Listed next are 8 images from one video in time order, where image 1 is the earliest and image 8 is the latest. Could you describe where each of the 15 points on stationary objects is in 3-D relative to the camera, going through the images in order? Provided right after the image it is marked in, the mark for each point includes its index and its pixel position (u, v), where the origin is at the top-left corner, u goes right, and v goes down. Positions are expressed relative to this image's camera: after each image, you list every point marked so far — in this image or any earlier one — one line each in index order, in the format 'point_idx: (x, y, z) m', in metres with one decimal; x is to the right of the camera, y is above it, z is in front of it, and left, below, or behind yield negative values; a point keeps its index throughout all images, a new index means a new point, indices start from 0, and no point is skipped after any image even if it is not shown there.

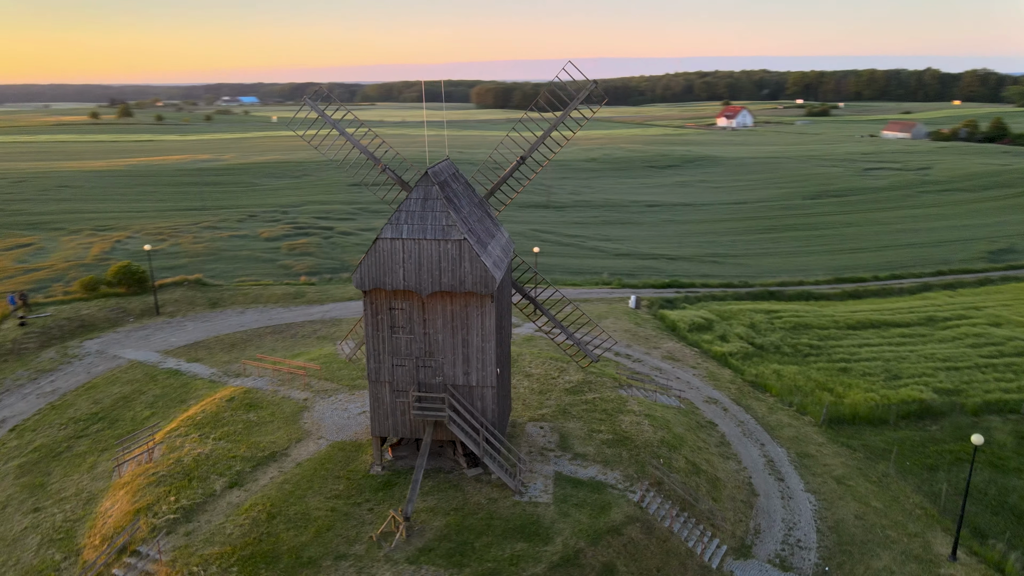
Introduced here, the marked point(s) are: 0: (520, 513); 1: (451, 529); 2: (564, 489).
0: (+0.2, -5.6, +18.2) m
1: (-1.5, -5.8, +17.6) m
2: (+1.3, -5.3, +19.3) m
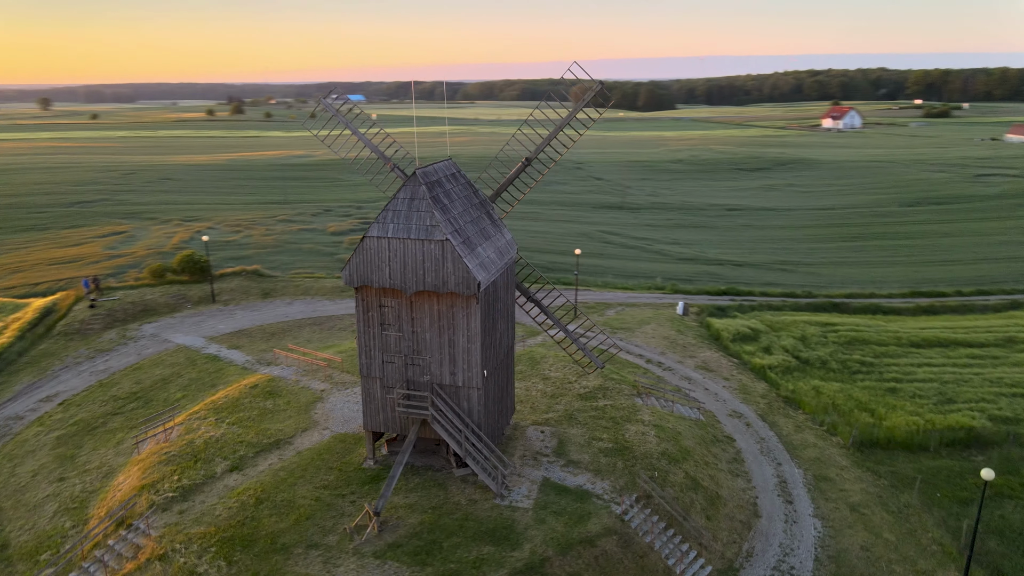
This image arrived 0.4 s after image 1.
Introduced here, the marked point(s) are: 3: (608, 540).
0: (-0.4, -5.7, +18.2) m
1: (-2.2, -5.8, +17.7) m
2: (+0.9, -5.4, +19.0) m
3: (+2.3, -6.1, +17.6) m
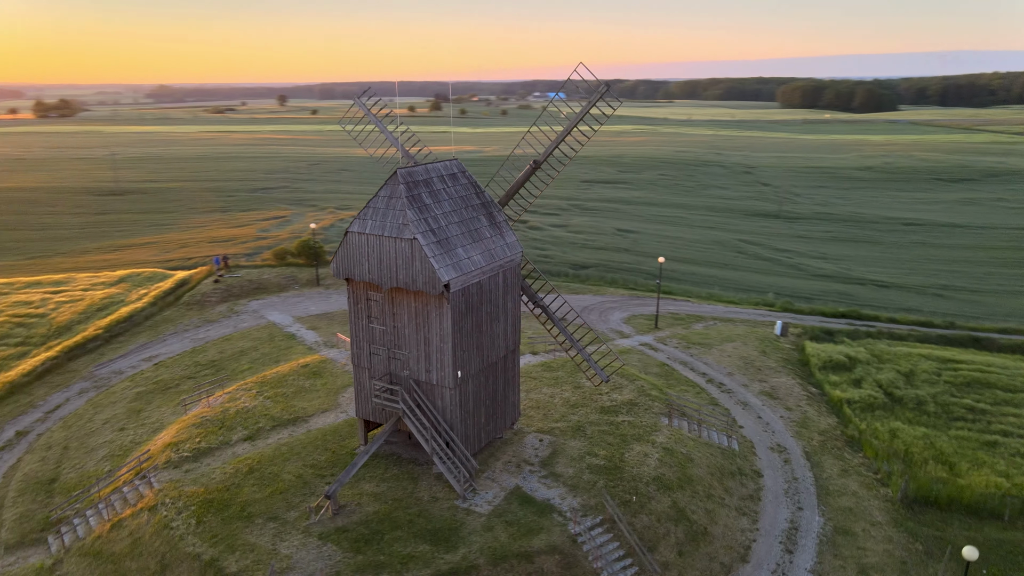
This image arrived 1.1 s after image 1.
0: (-1.6, -5.7, +18.2) m
1: (-3.4, -5.7, +18.2) m
2: (-0.1, -5.5, +18.7) m
3: (+0.9, -6.3, +17.0) m
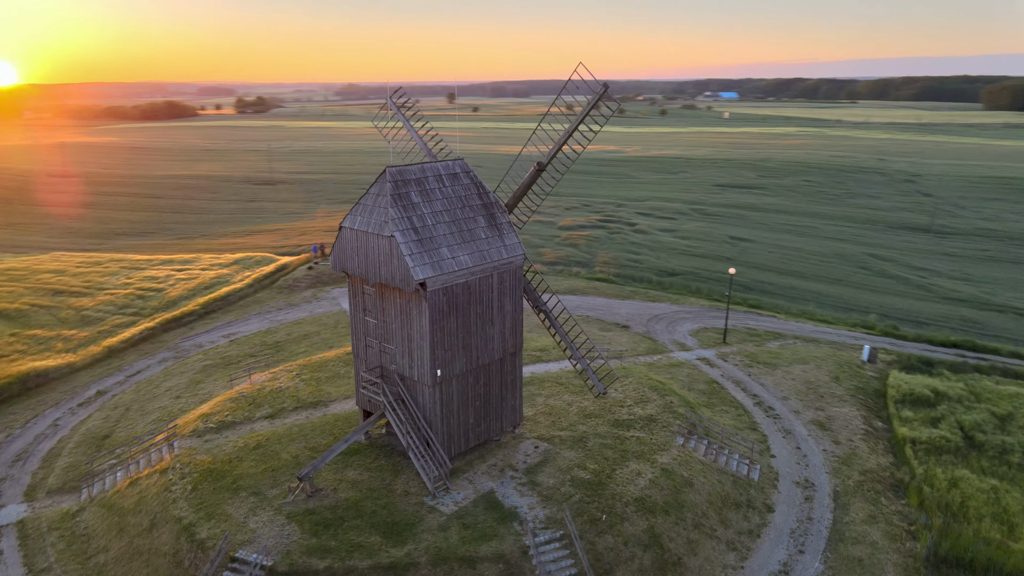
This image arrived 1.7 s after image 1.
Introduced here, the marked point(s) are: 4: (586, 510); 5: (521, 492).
0: (-2.6, -5.6, +18.4) m
1: (-4.3, -5.5, +18.8) m
2: (-1.0, -5.6, +18.6) m
3: (-0.5, -6.4, +16.7) m
4: (+1.9, -5.7, +18.6) m
5: (+0.2, -5.4, +19.3) m
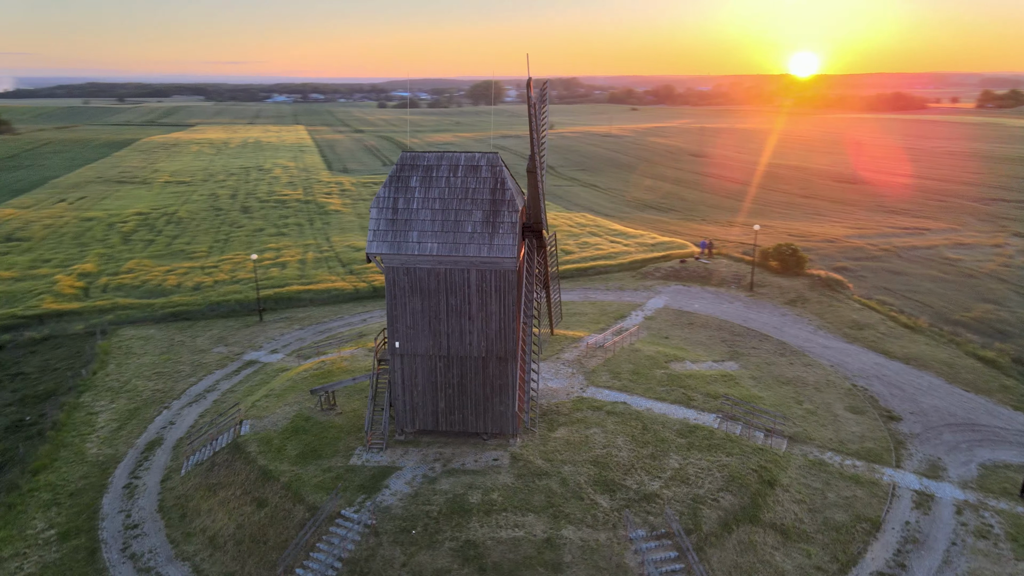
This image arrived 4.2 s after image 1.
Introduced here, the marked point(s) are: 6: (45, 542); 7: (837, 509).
0: (-5.1, -4.7, +21.3) m
1: (-5.8, -4.2, +22.9) m
2: (-4.0, -5.0, +20.2) m
3: (-5.3, -5.7, +18.7) m
4: (-2.3, -5.7, +18.0) m
5: (-2.7, -5.2, +19.7) m
6: (-12.5, -6.8, +19.5) m
7: (+8.9, -6.0, +19.9) m
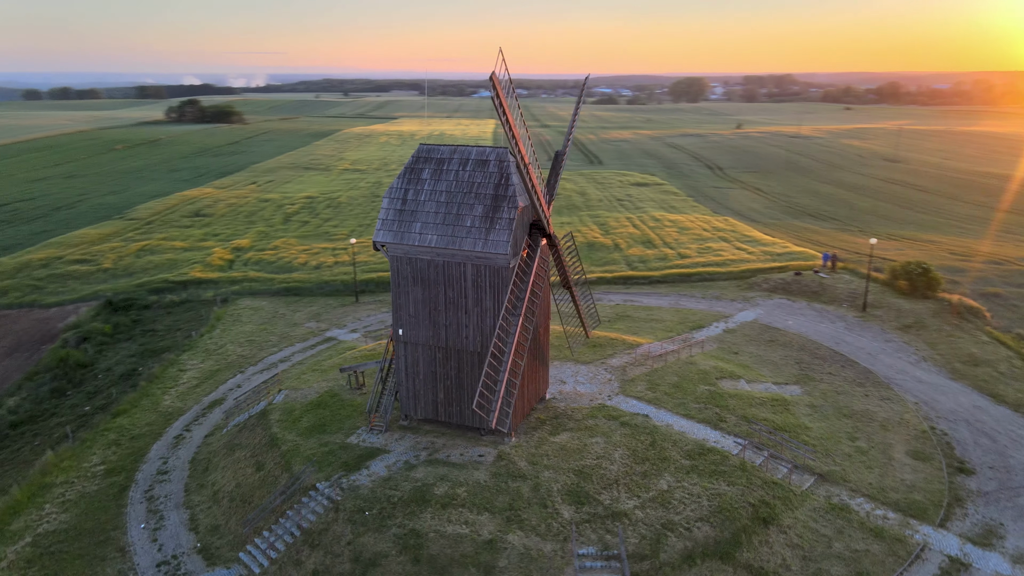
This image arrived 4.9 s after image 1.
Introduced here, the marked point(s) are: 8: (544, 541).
0: (-5.2, -4.2, +22.4) m
1: (-5.5, -3.7, +24.1) m
2: (-4.4, -4.6, +21.1) m
3: (-6.1, -5.2, +19.9) m
4: (-3.4, -5.5, +18.5) m
5: (-3.3, -4.9, +20.2) m
6: (-12.9, -5.7, +22.5) m
7: (+7.9, -6.6, +17.6) m
8: (+0.8, -6.0, +17.3) m
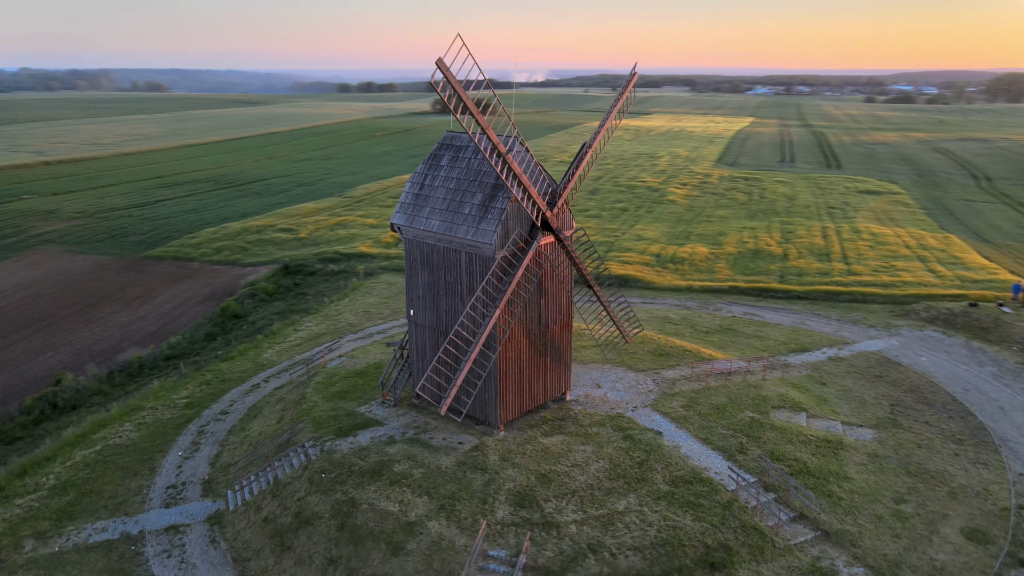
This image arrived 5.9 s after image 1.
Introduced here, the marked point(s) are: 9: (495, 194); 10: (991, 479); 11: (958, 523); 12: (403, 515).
0: (-4.9, -3.5, +23.8) m
1: (-4.5, -3.0, +25.5) m
2: (-4.7, -3.9, +22.3) m
3: (-6.7, -4.4, +21.9) m
4: (-4.6, -4.9, +19.6) m
5: (-3.9, -4.3, +21.2) m
6: (-12.2, -4.2, +26.5) m
7: (+5.6, -7.0, +15.0) m
8: (-1.1, -5.8, +17.1) m
9: (-0.5, +2.5, +20.0) m
10: (+13.1, -5.2, +20.0) m
11: (+11.1, -5.8, +18.1) m
12: (-2.6, -5.5, +17.6) m
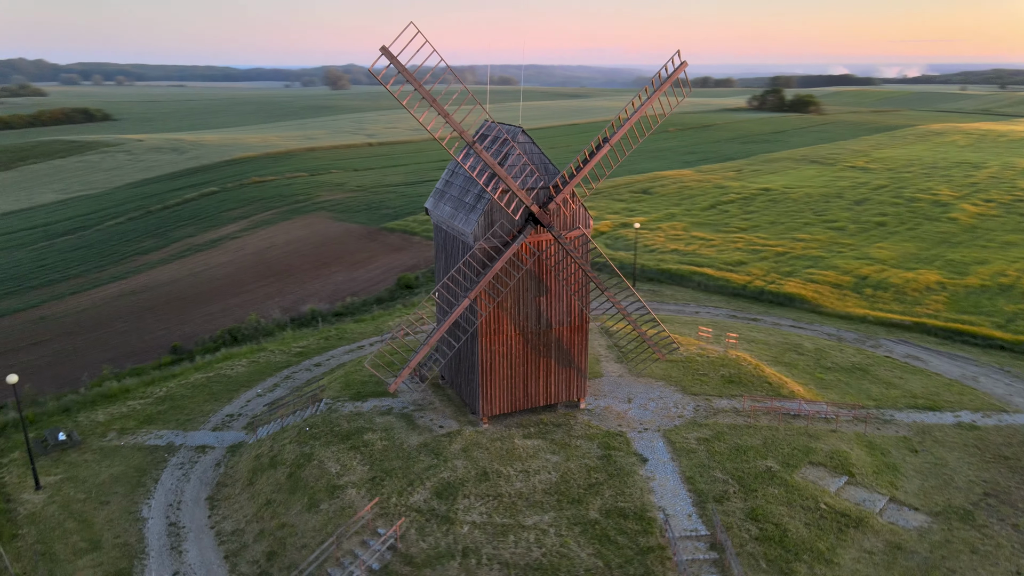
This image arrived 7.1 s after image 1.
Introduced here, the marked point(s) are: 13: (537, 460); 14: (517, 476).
0: (-3.8, -2.8, +25.4) m
1: (-2.7, -2.4, +26.8) m
2: (-4.2, -3.2, +23.9) m
3: (-6.3, -3.4, +24.4) m
4: (-5.4, -4.1, +21.5) m
5: (-4.1, -3.6, +22.6) m
6: (-9.4, -2.7, +30.9) m
7: (+1.6, -7.4, +13.2) m
8: (-3.4, -5.4, +17.8) m
9: (-0.7, +2.7, +19.9) m
10: (+10.7, -6.6, +14.6) m
11: (+8.1, -6.9, +13.7) m
12: (-4.5, -4.9, +18.9) m
13: (+0.7, -4.6, +19.5) m
14: (+0.1, -4.8, +18.8) m
